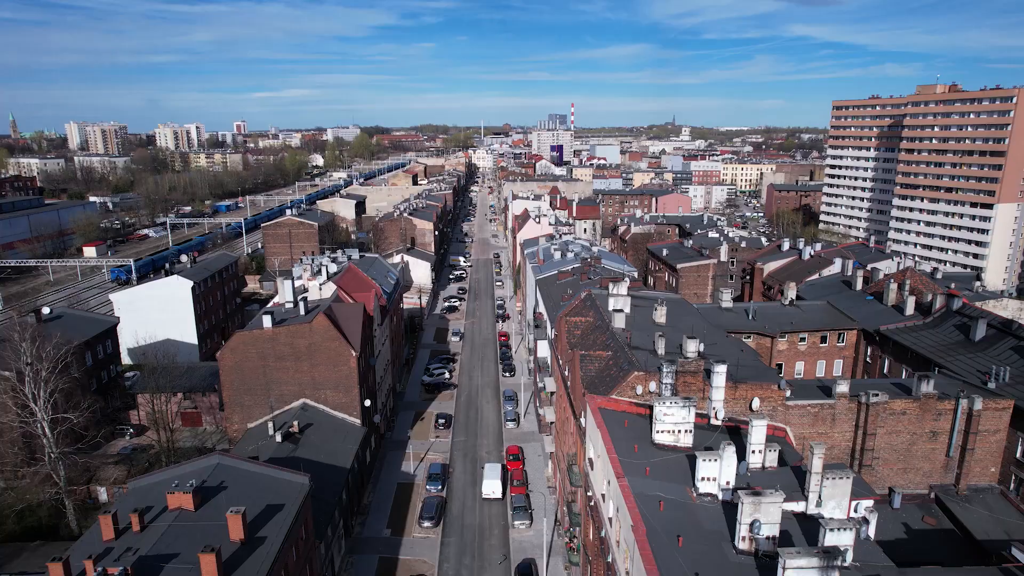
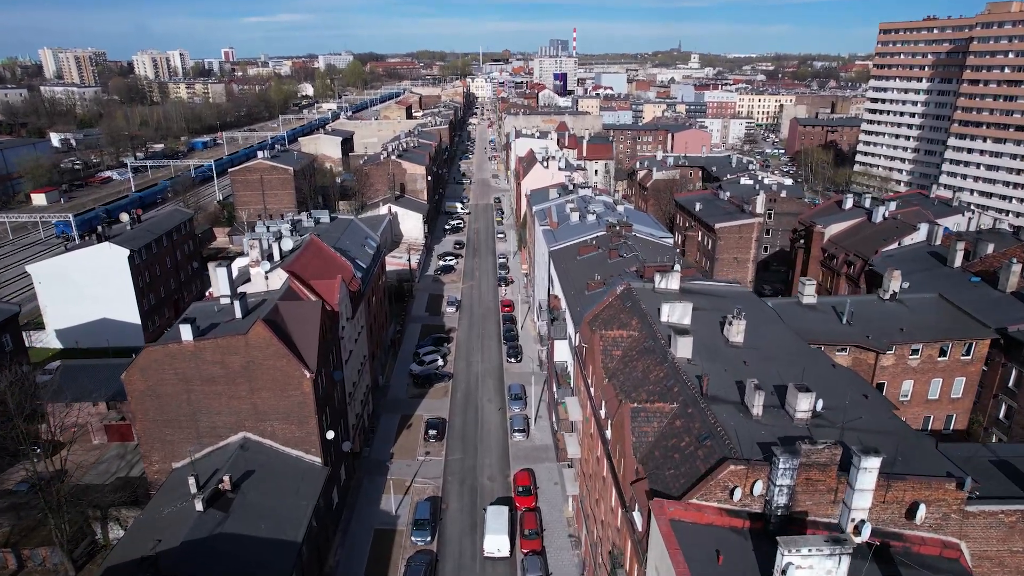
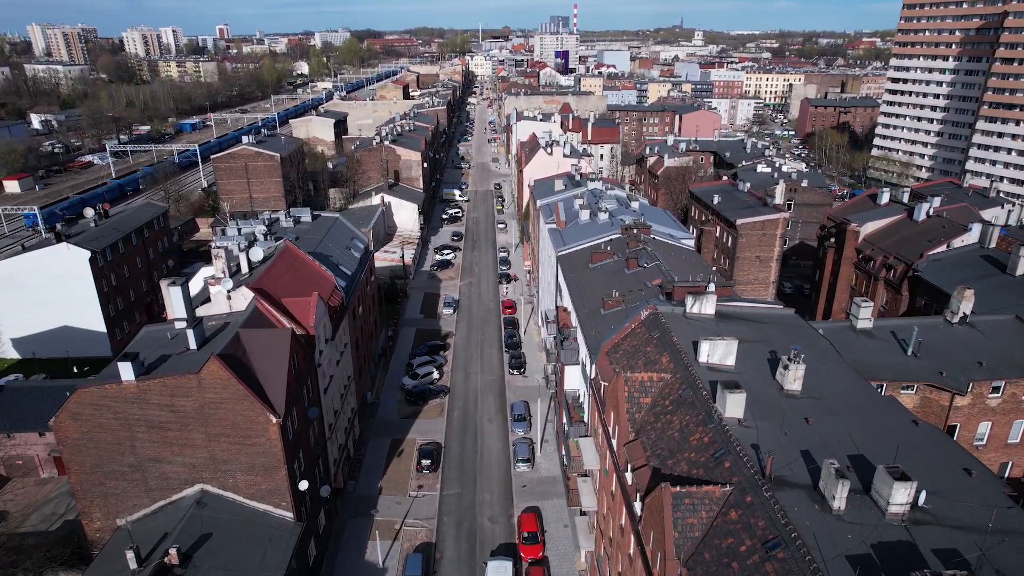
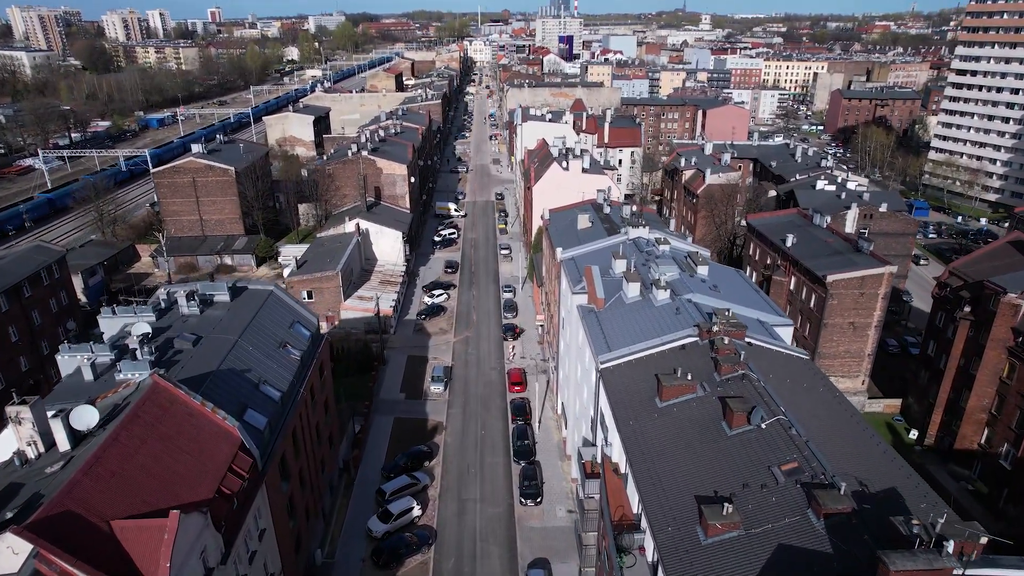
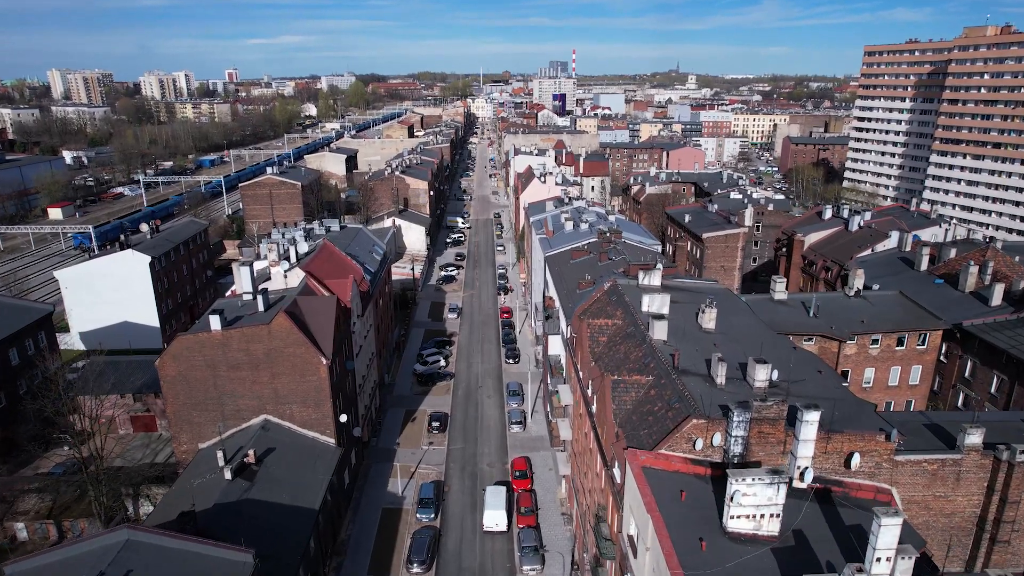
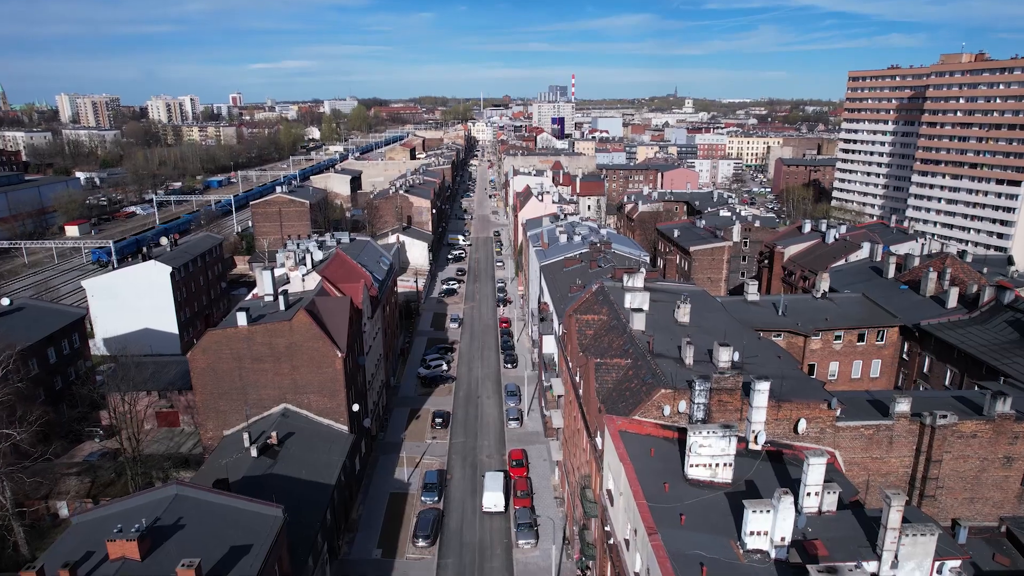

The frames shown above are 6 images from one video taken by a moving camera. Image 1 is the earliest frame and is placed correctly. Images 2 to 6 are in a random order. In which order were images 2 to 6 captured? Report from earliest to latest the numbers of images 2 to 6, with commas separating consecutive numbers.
6, 5, 2, 3, 4
